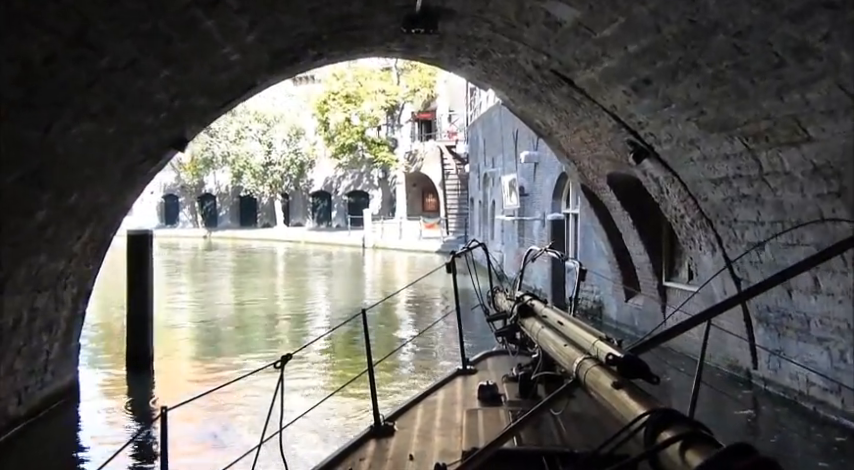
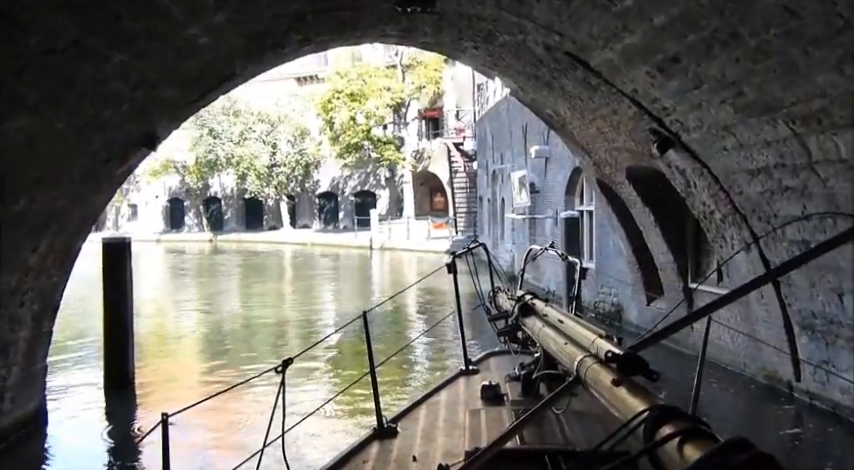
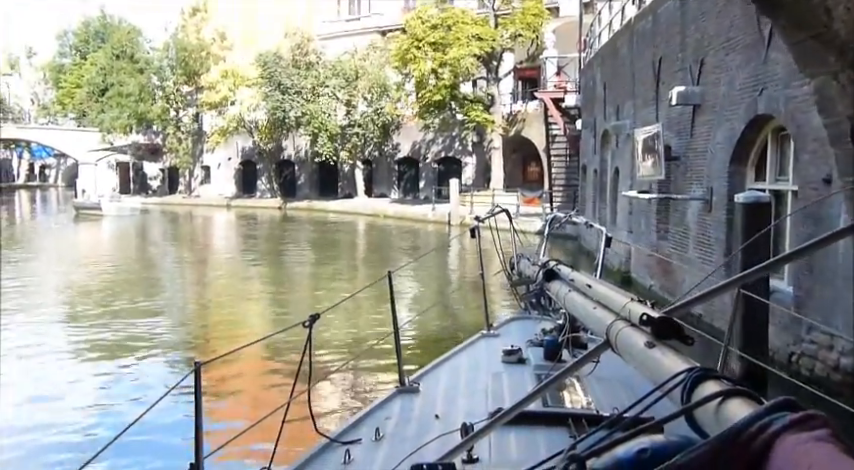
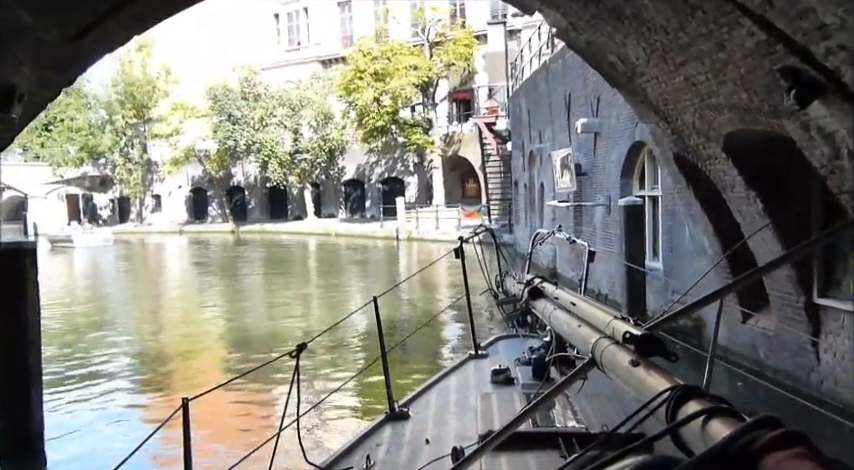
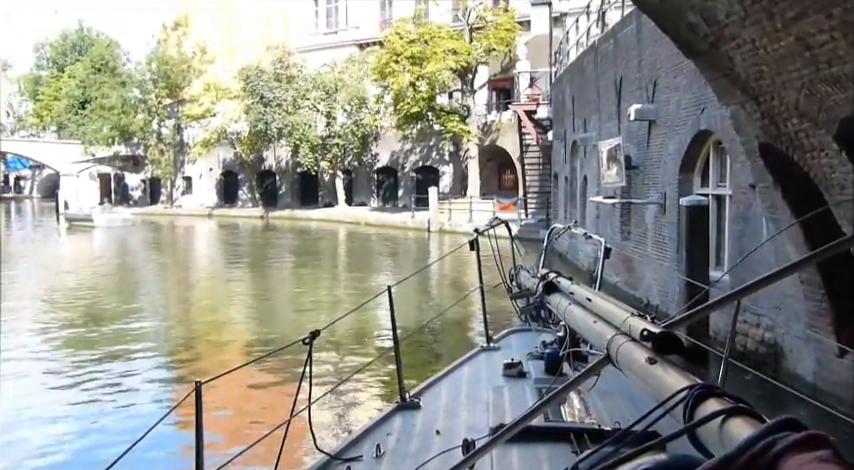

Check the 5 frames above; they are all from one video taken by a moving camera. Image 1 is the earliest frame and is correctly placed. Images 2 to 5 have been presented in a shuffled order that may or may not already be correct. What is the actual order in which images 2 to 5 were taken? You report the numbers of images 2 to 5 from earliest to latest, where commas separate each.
2, 4, 5, 3
